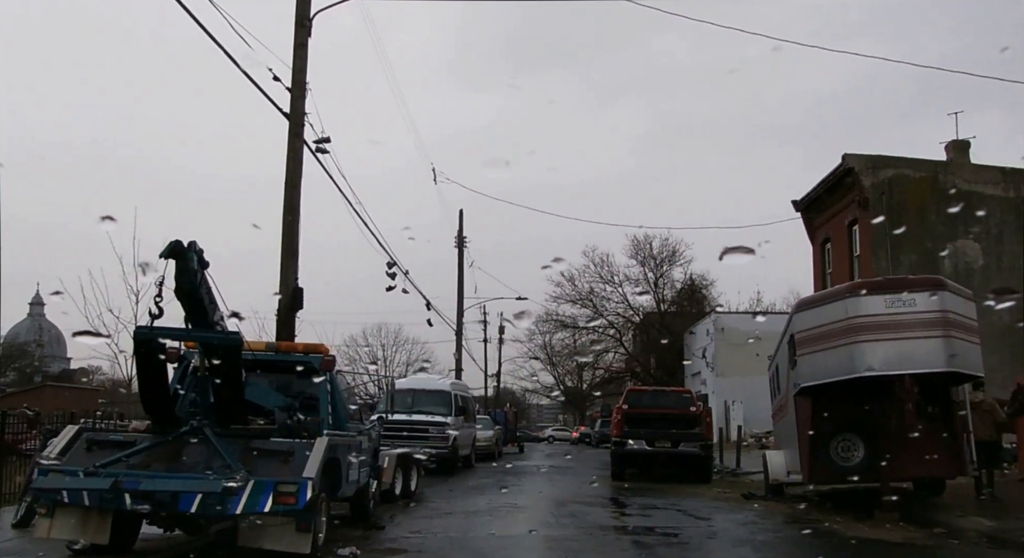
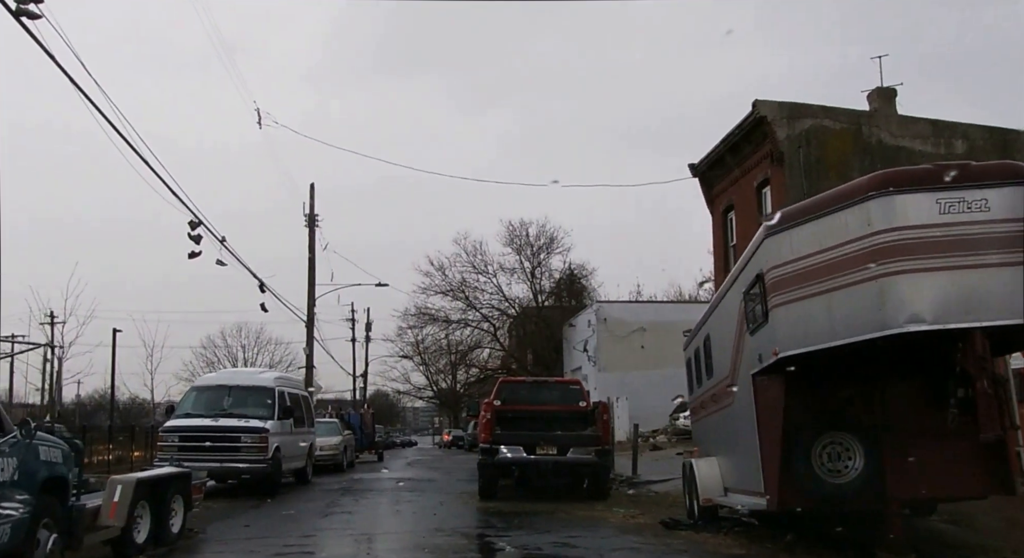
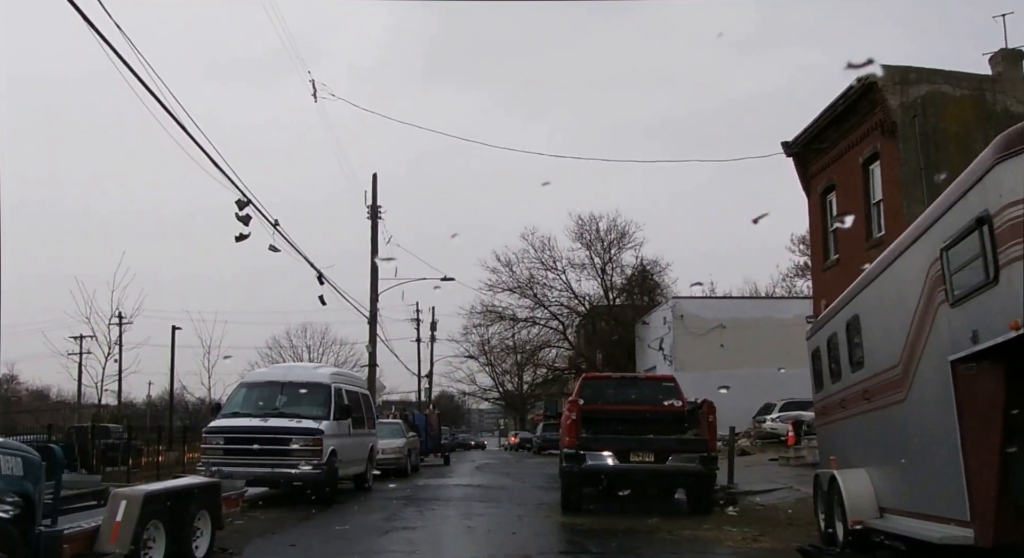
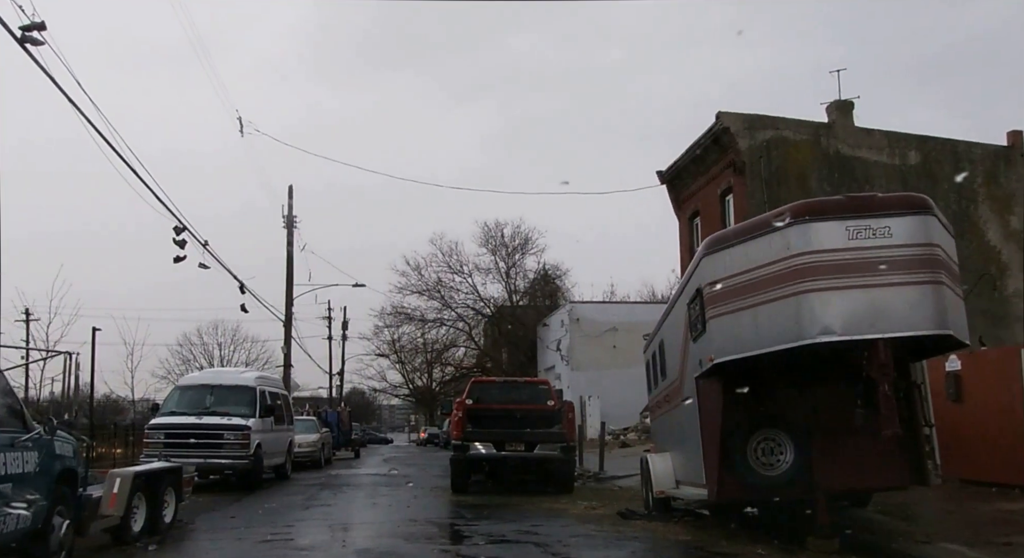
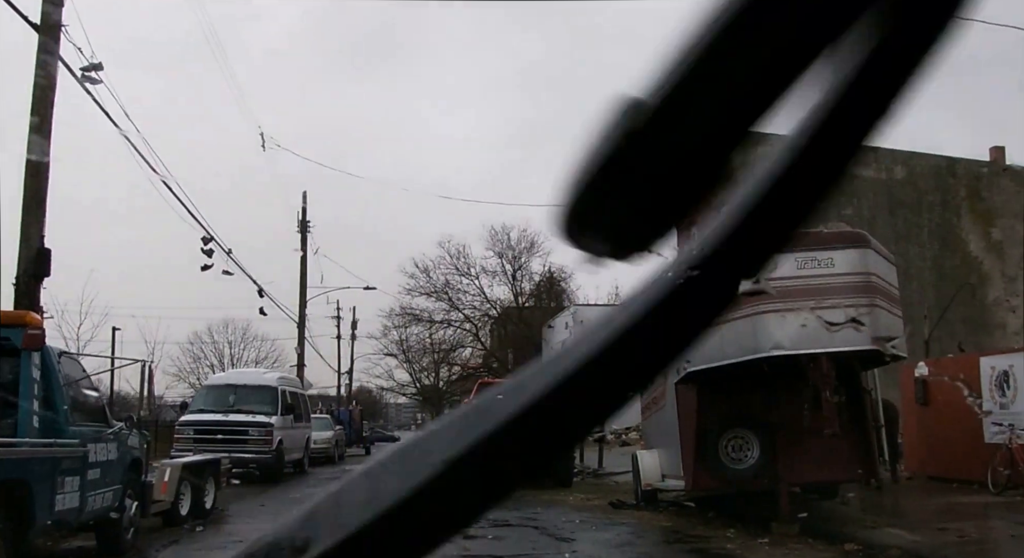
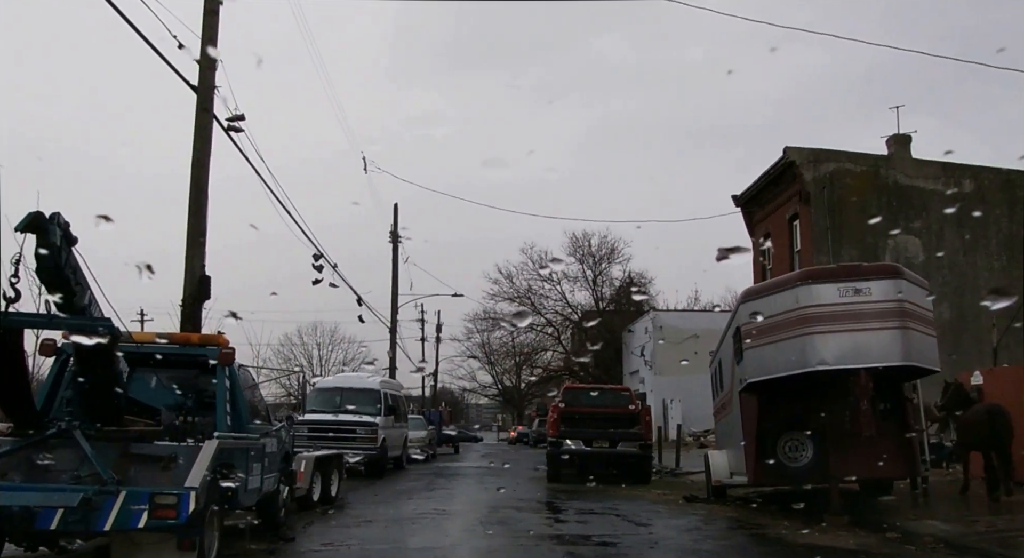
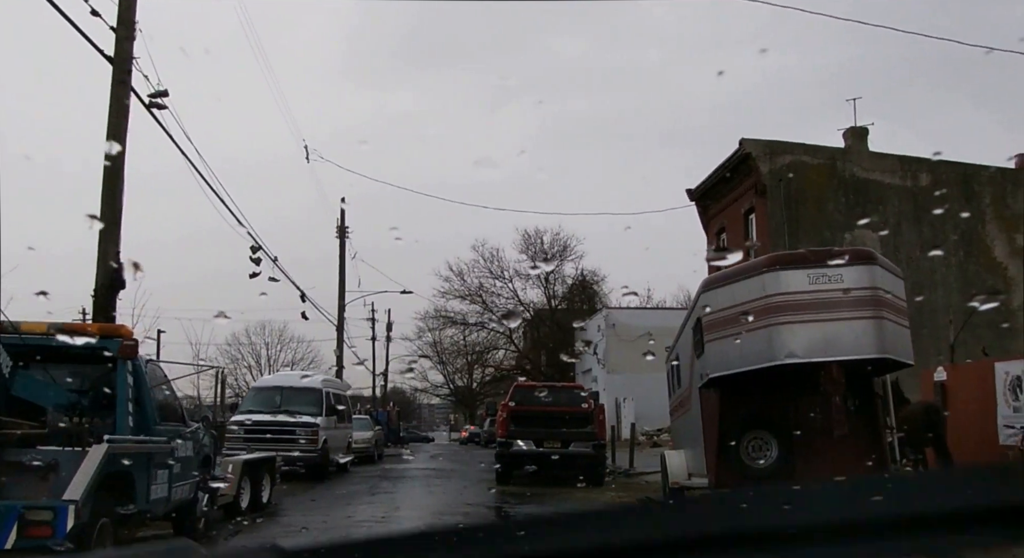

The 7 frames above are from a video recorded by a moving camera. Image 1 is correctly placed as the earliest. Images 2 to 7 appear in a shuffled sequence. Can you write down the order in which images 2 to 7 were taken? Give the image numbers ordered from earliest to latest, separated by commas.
6, 7, 5, 4, 2, 3
